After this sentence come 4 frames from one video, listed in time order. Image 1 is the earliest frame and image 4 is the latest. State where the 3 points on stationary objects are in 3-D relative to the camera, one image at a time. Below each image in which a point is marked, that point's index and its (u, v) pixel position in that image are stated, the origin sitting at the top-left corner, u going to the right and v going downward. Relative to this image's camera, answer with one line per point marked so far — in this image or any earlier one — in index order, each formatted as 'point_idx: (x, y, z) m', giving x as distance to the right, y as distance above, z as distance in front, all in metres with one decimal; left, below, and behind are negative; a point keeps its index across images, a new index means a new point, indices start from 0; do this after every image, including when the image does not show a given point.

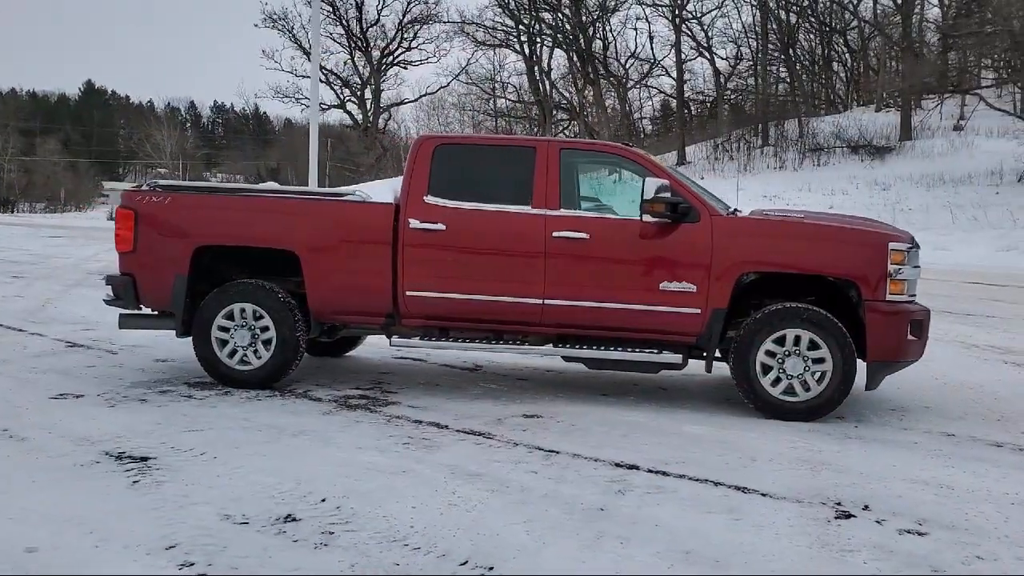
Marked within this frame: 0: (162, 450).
0: (-1.7, -0.8, +4.7) m
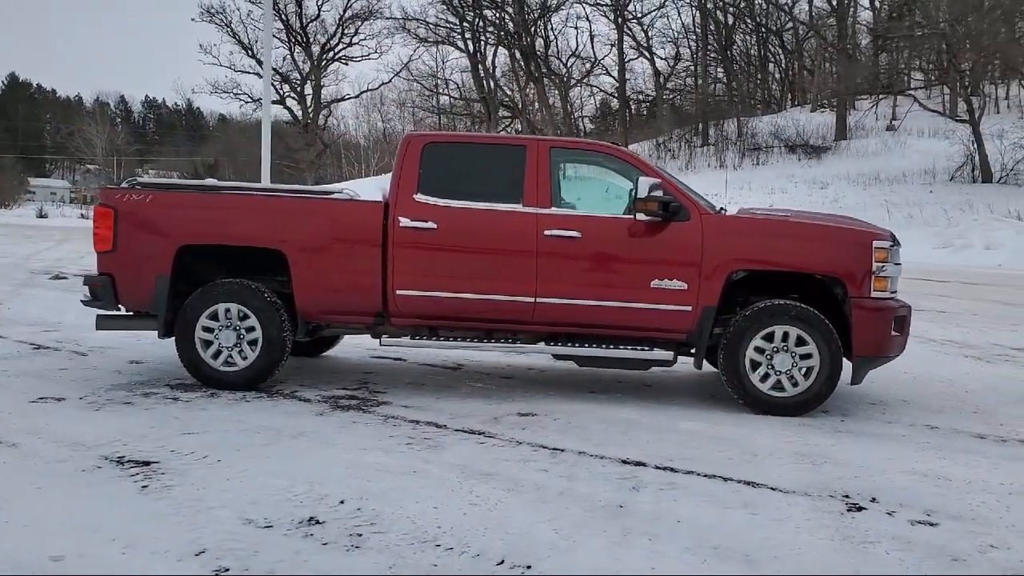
0: (-1.6, -0.8, +4.6) m
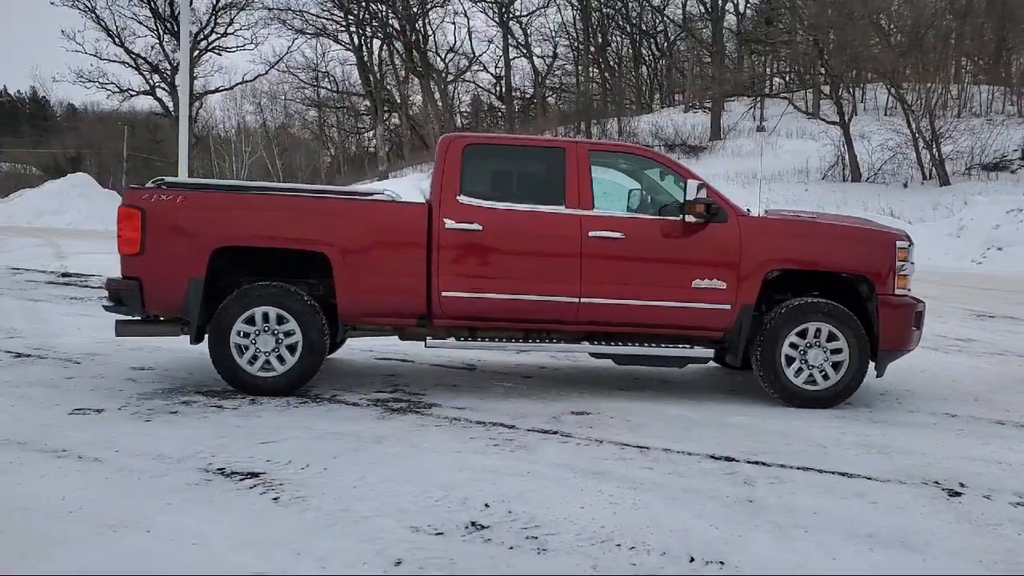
0: (-1.1, -0.8, +4.5) m
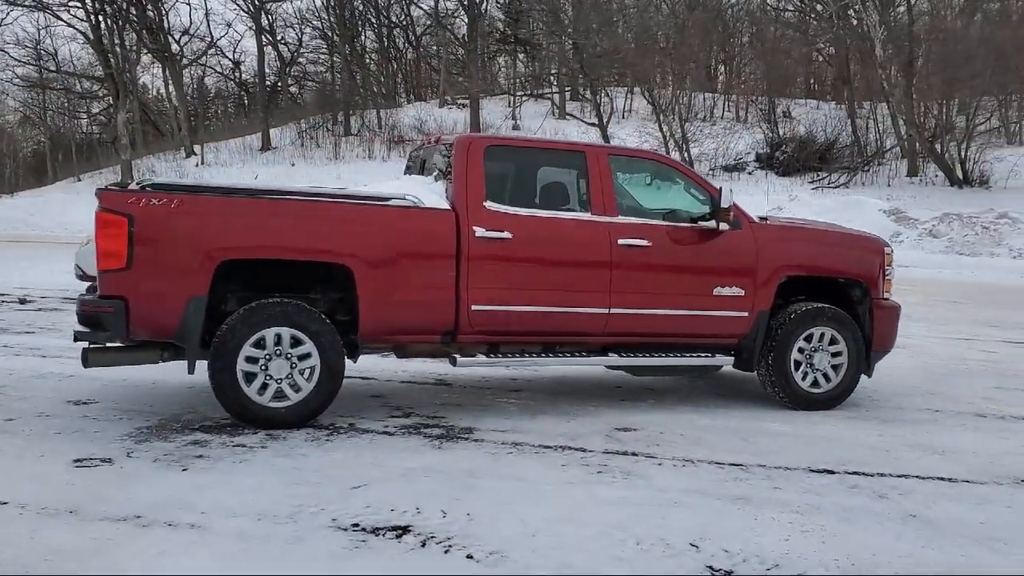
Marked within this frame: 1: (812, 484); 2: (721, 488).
0: (-0.5, -0.9, +3.9) m
1: (+1.4, -0.9, +4.6) m
2: (+0.9, -0.9, +4.5) m
